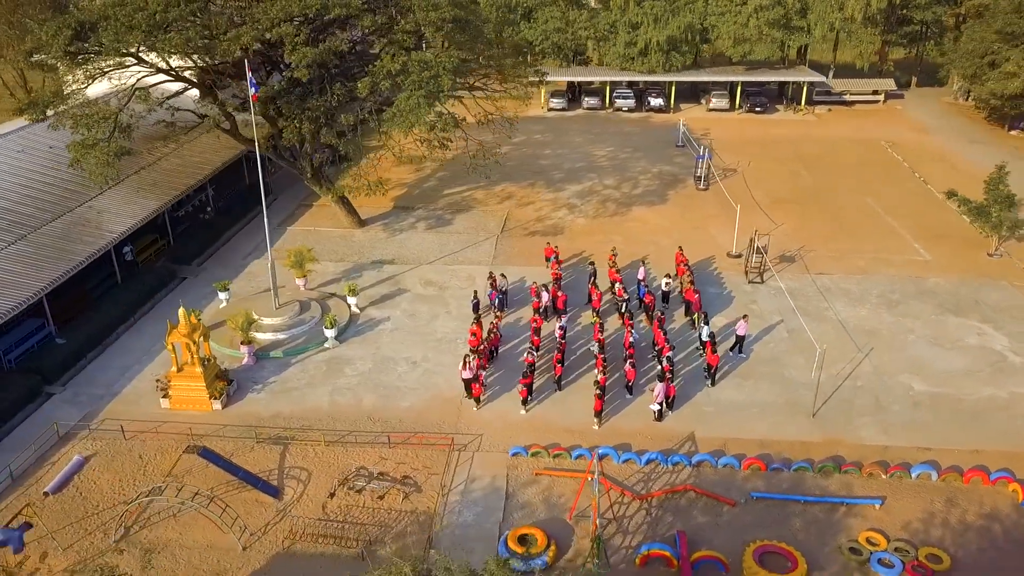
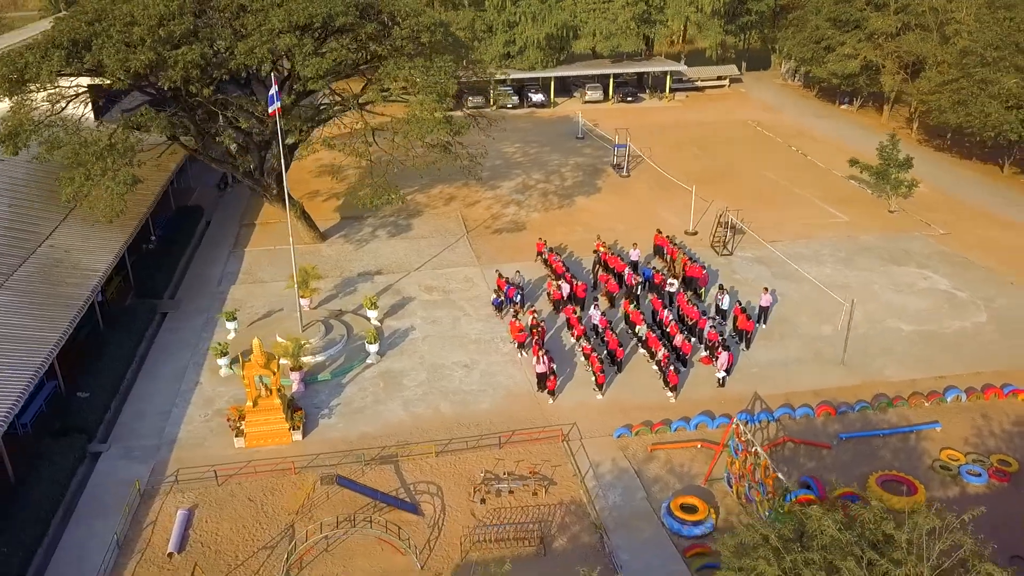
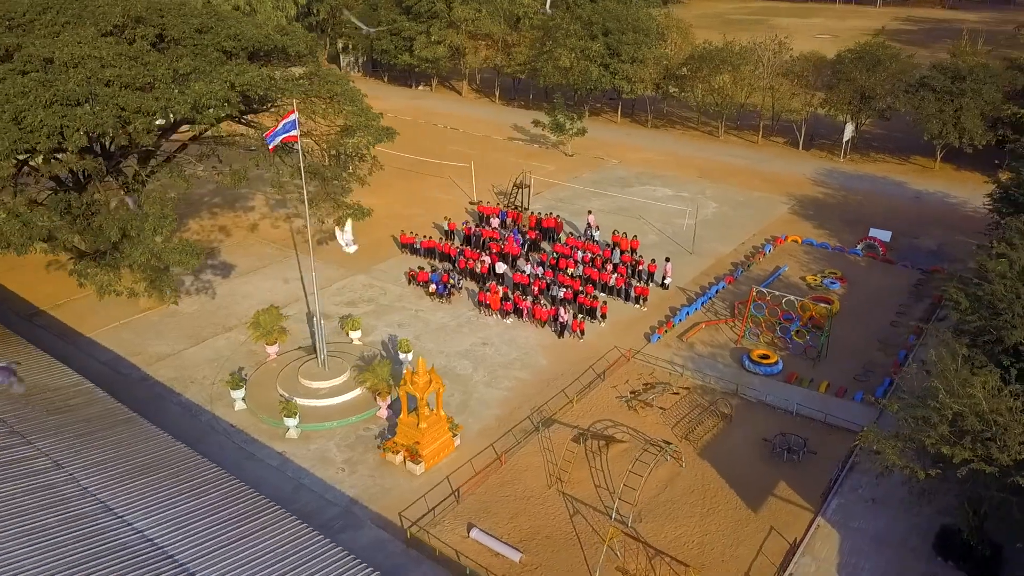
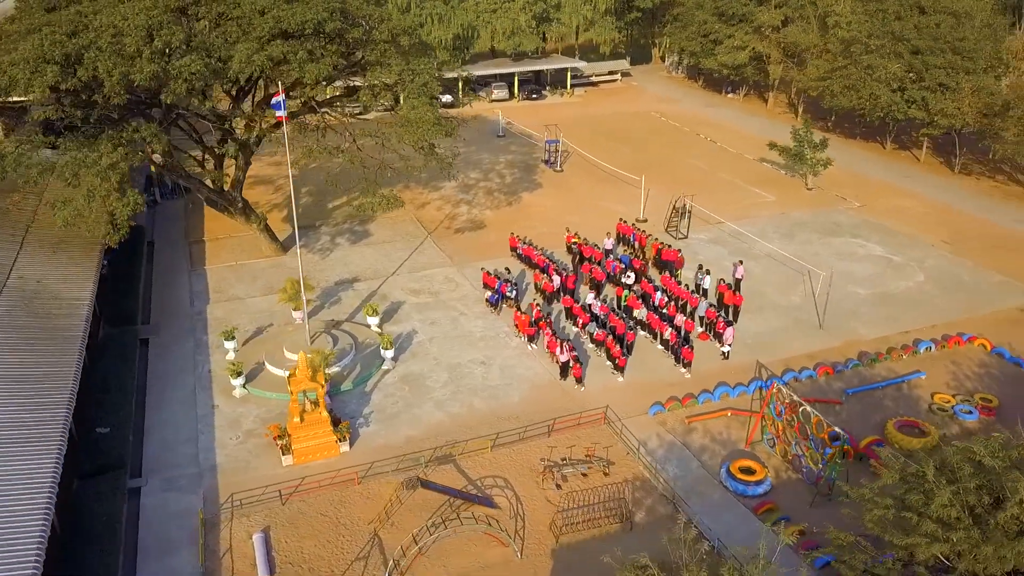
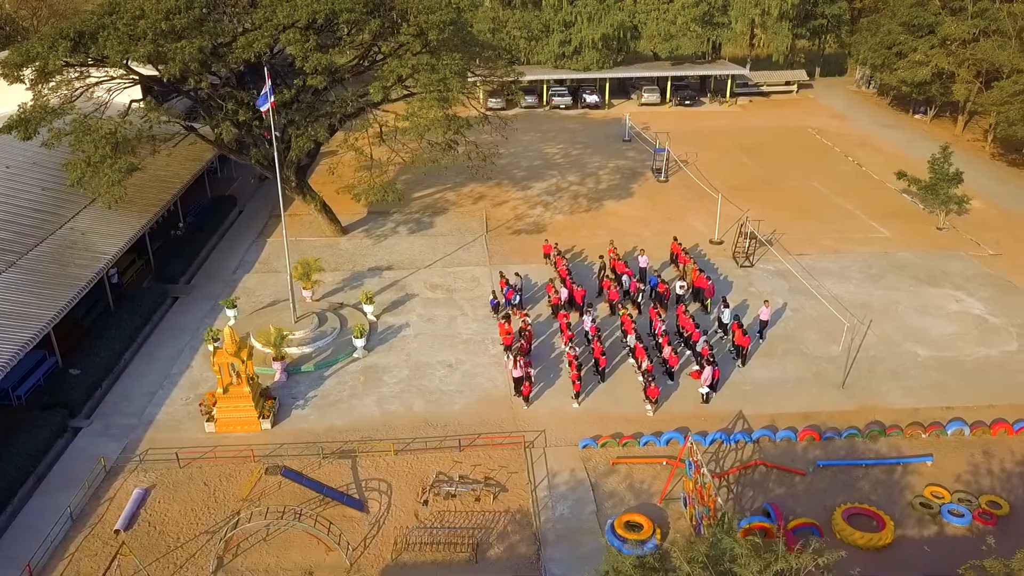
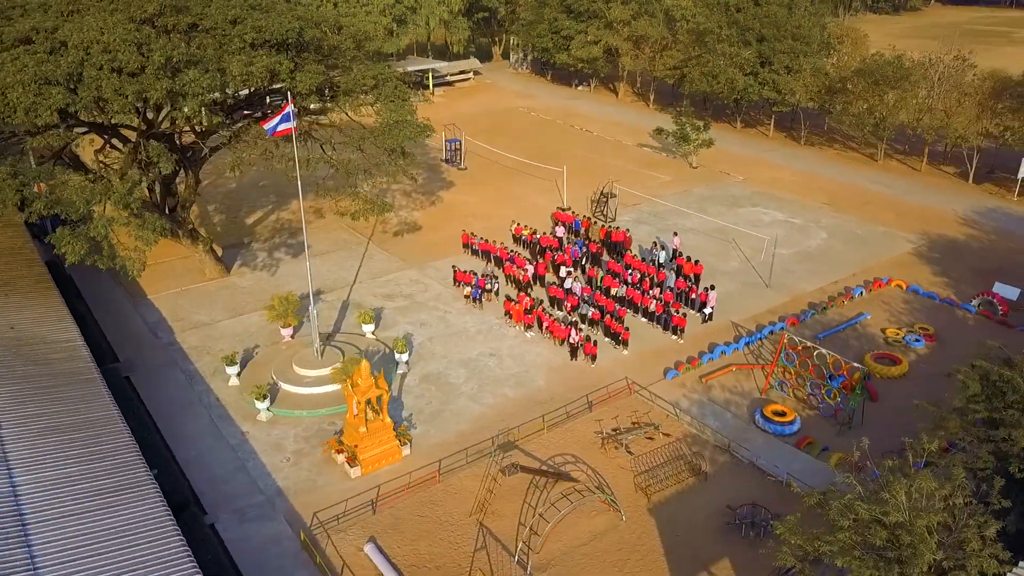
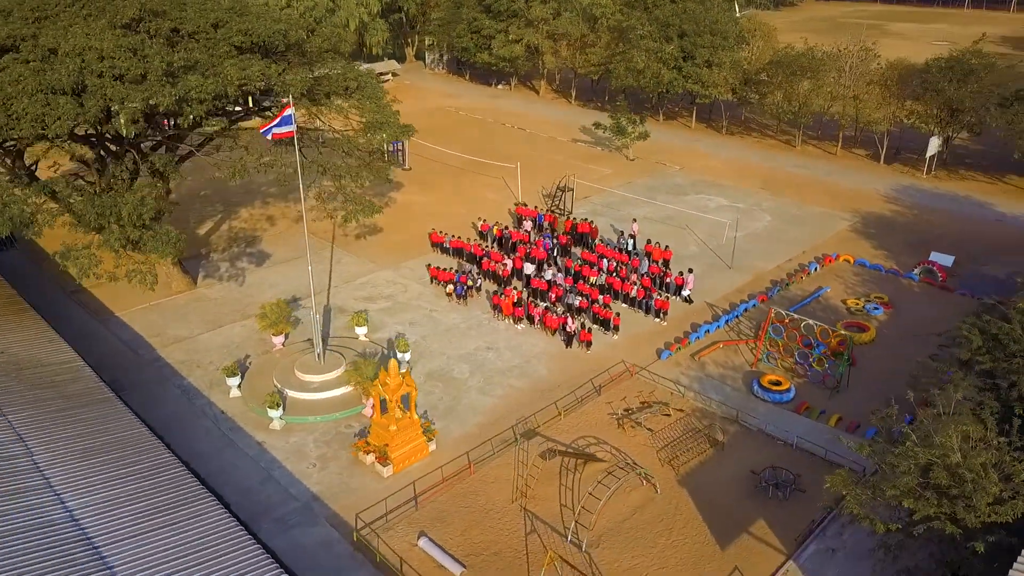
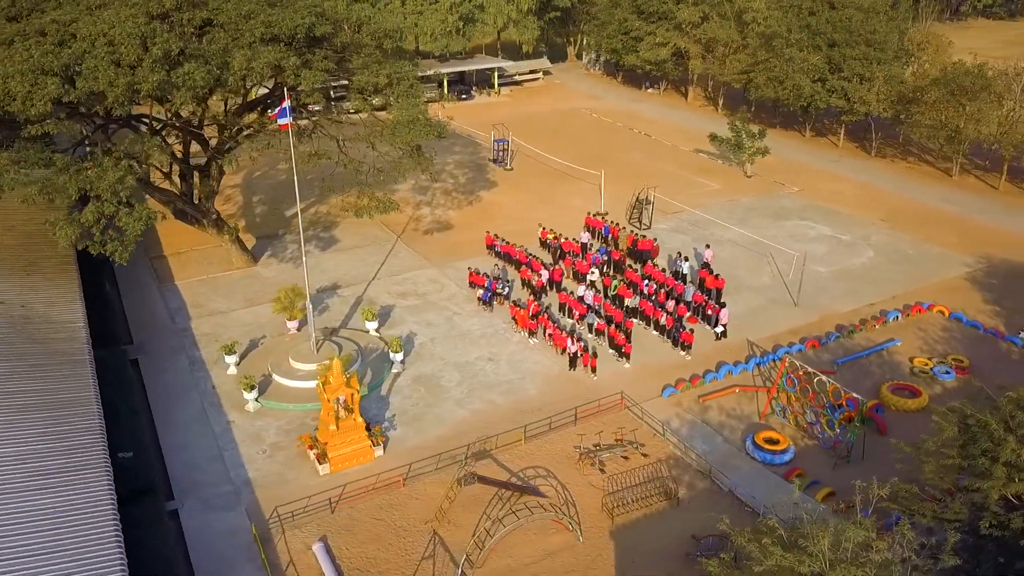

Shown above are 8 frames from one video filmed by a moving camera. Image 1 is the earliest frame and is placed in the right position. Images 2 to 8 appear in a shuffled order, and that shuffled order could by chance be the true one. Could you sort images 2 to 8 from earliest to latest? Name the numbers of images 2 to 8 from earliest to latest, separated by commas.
5, 2, 4, 8, 6, 7, 3
